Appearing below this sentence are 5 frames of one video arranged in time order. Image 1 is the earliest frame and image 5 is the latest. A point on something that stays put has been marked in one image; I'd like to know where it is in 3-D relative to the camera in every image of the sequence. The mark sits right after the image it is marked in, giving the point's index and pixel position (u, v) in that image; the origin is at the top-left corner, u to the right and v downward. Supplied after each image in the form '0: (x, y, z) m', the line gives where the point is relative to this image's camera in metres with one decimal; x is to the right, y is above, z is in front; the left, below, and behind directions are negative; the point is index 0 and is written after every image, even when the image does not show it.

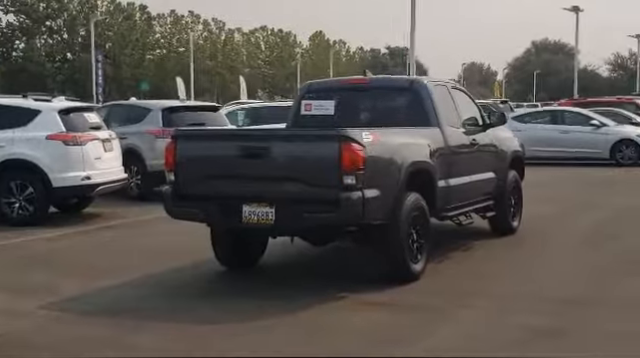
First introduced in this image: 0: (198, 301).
0: (-1.0, -1.1, +6.7) m
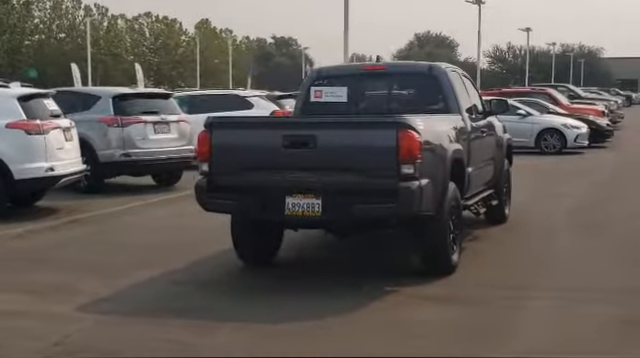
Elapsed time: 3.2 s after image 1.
0: (-0.7, -1.0, +6.3) m
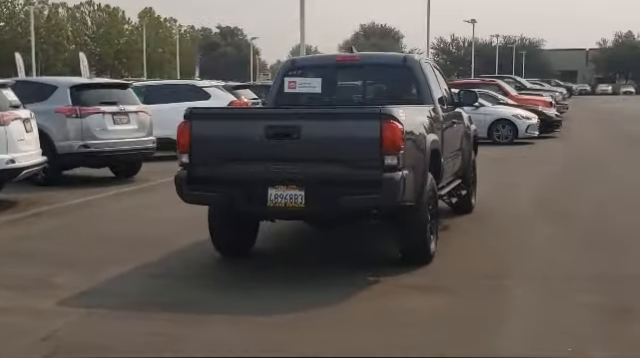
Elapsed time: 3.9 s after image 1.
0: (-0.8, -0.9, +6.3) m
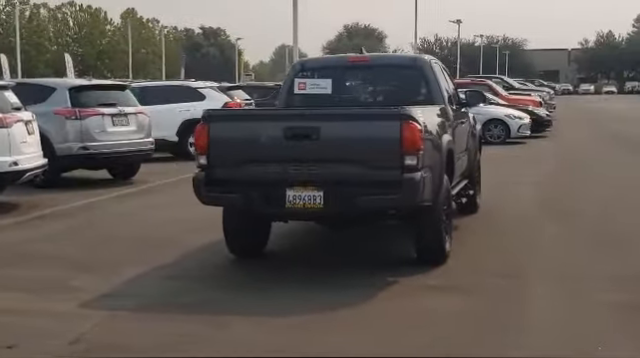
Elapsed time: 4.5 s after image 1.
0: (-0.6, -0.9, +6.3) m
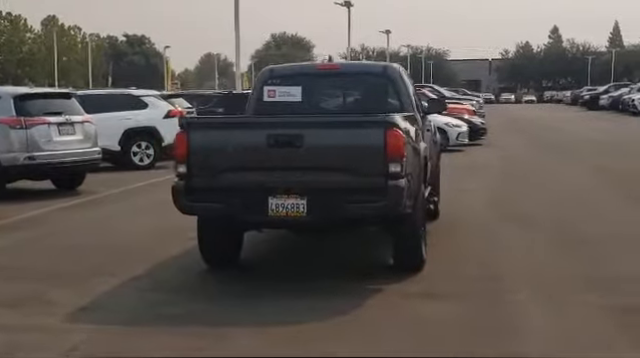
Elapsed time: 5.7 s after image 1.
0: (-0.8, -1.0, +6.2) m
